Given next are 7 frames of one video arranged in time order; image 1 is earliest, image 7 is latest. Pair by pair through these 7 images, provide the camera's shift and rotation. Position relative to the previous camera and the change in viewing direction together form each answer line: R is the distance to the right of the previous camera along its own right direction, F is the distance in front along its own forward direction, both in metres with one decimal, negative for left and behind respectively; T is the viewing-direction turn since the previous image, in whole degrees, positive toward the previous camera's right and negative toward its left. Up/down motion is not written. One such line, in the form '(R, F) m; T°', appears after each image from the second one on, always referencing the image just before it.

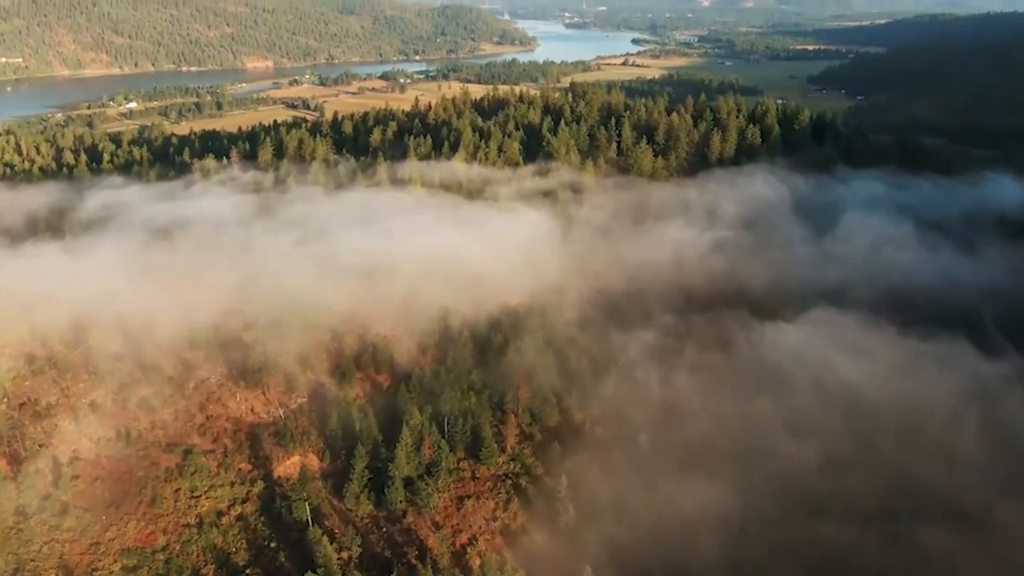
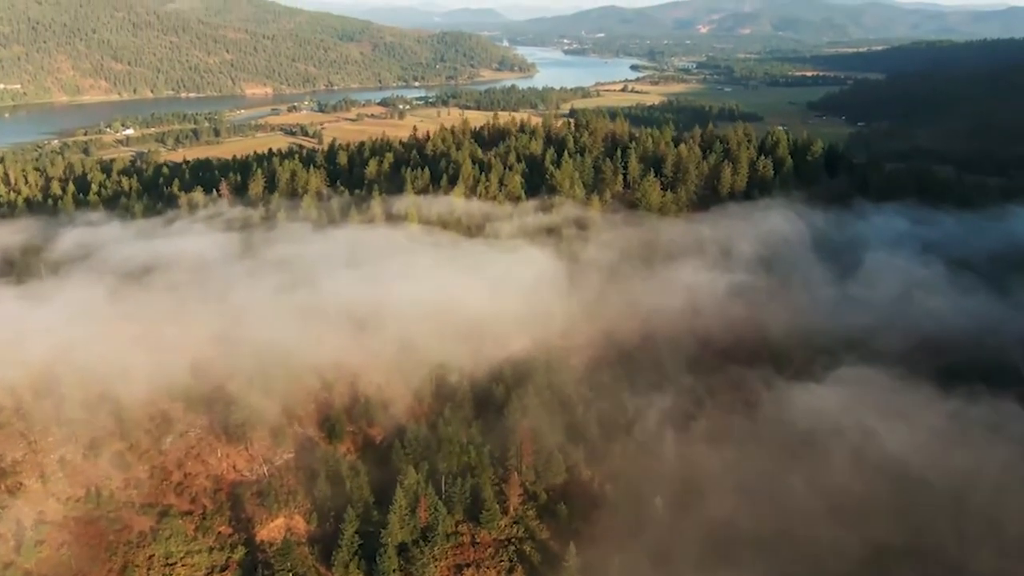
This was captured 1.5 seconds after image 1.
(-0.2, +3.5) m; 0°
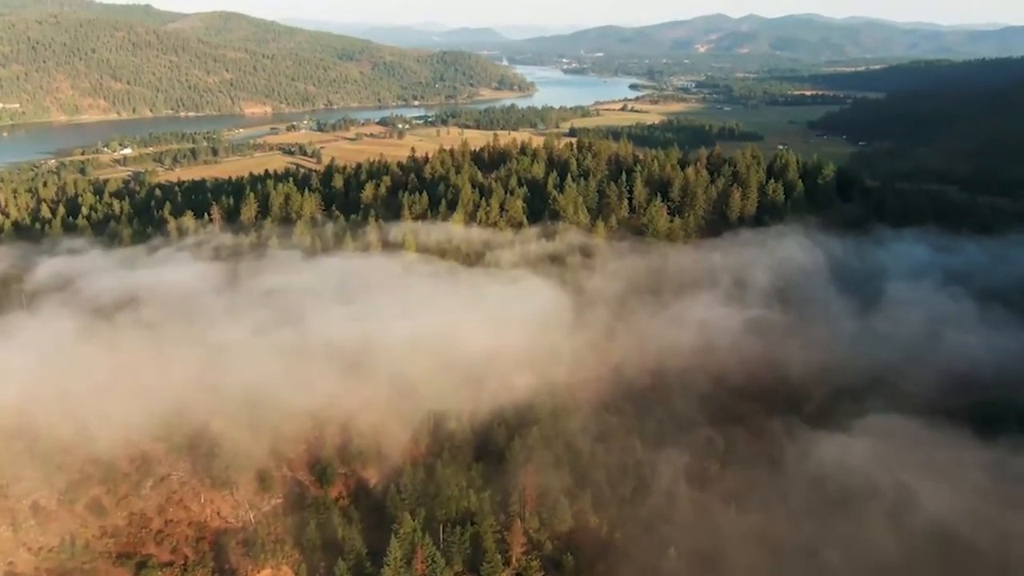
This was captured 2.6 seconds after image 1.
(-0.2, +2.6) m; 0°
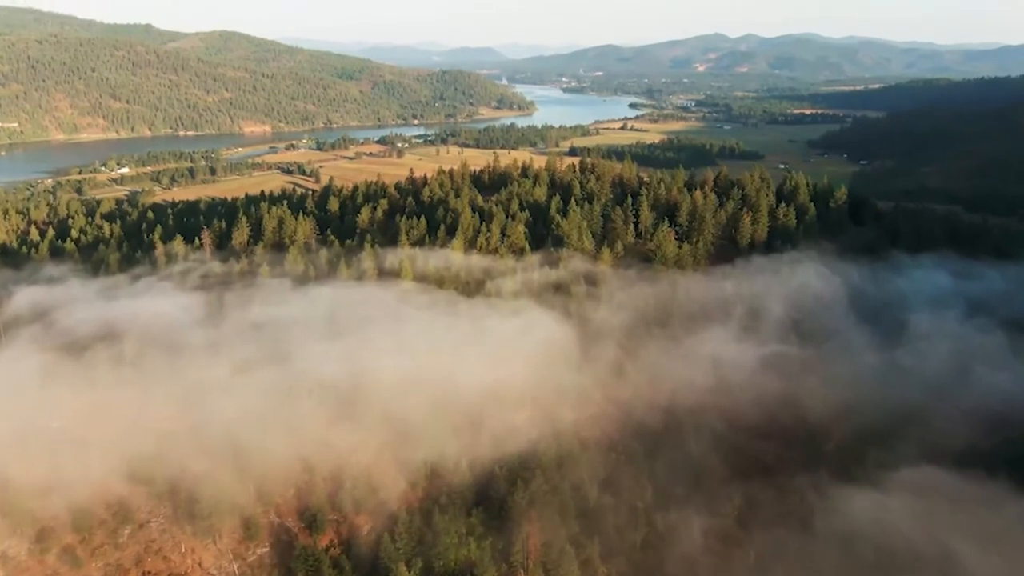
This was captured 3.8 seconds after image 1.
(-0.2, +2.6) m; 0°
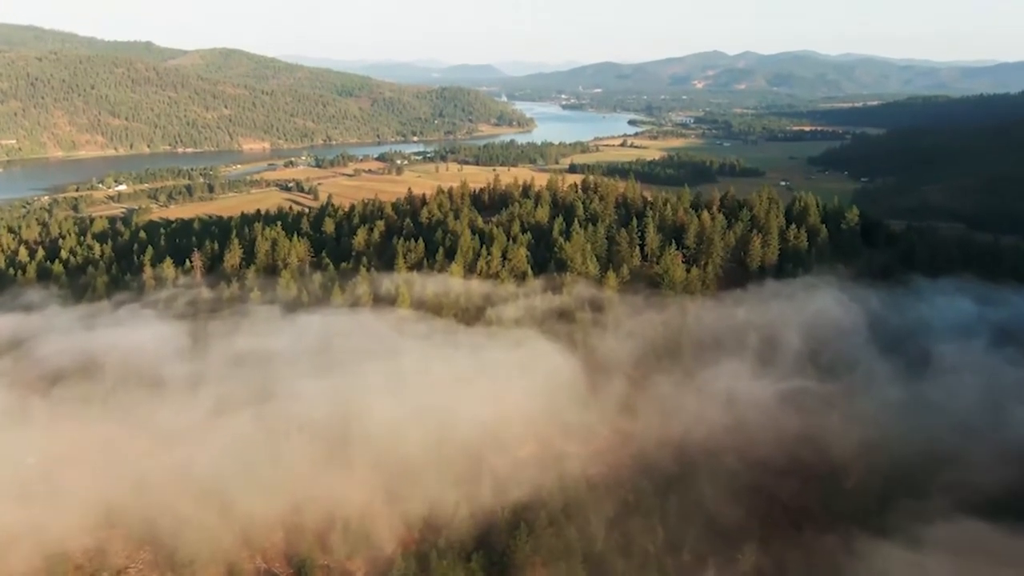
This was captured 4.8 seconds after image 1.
(-0.2, +2.3) m; 0°
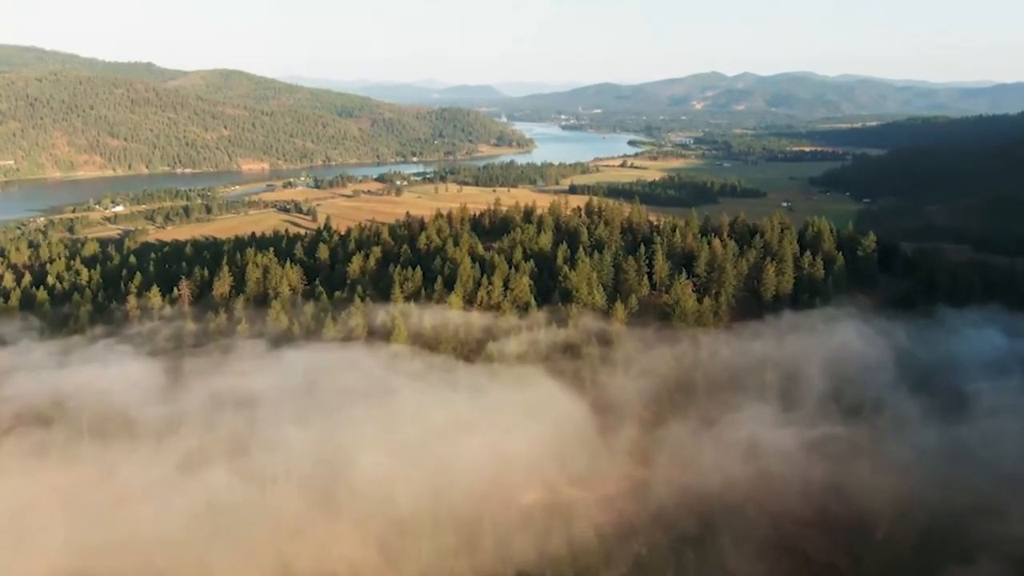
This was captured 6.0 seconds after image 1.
(-0.2, +2.9) m; 0°
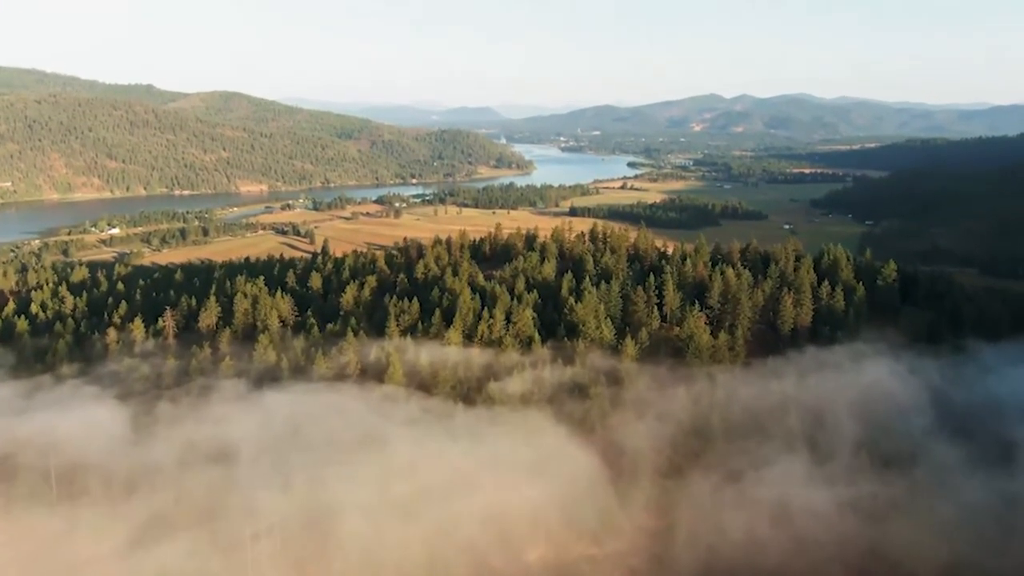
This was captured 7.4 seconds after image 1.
(-0.2, +3.2) m; 0°
